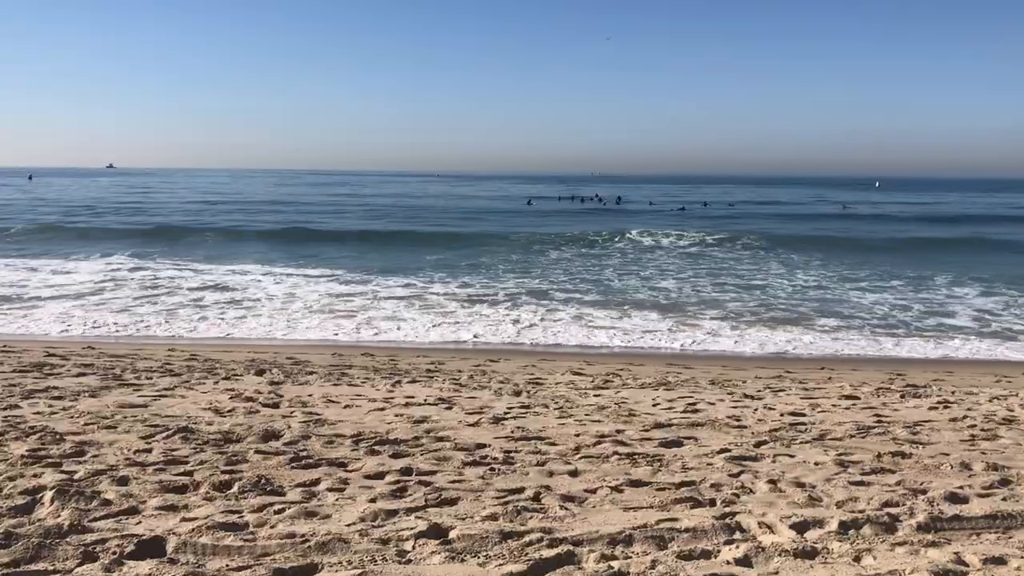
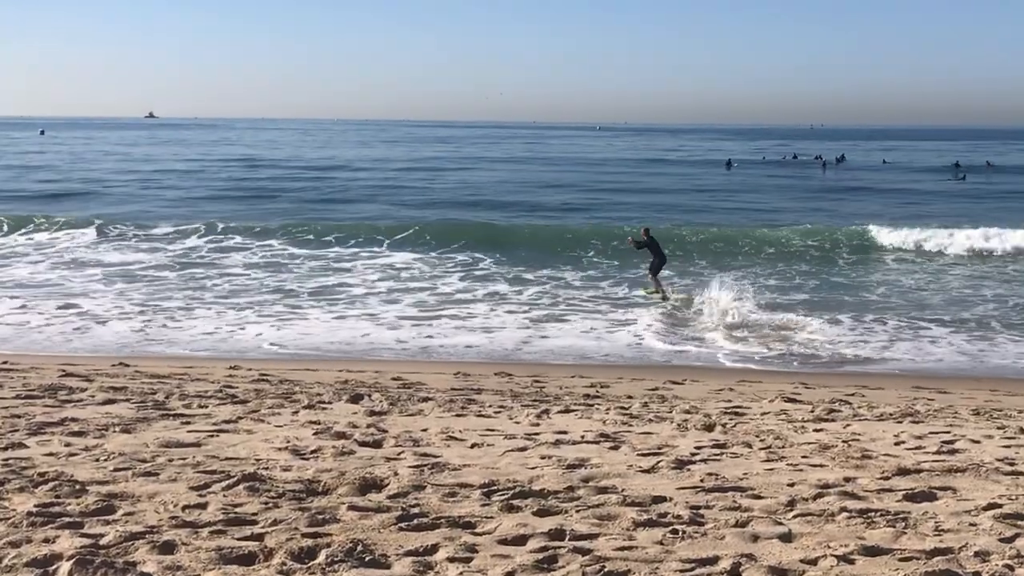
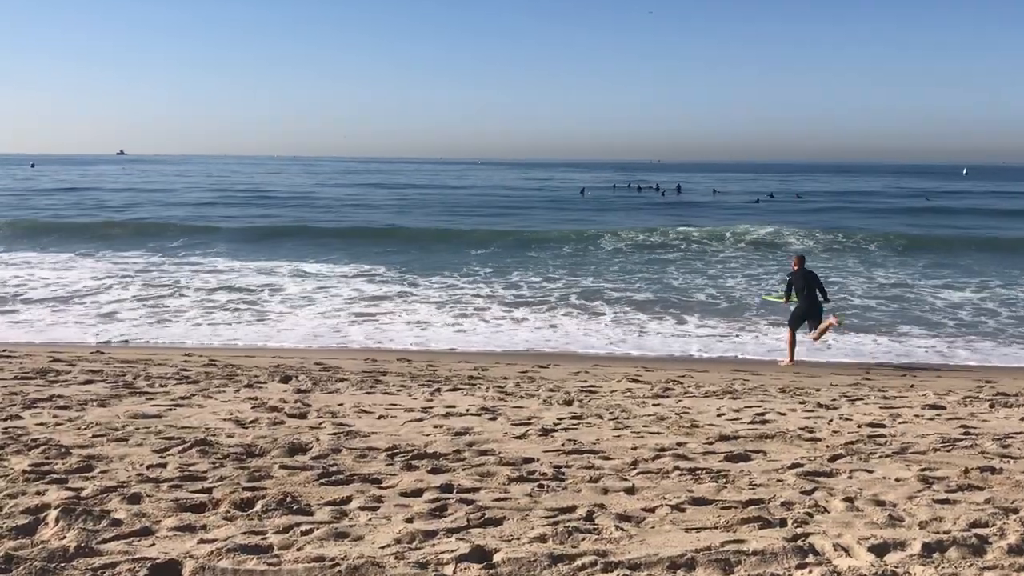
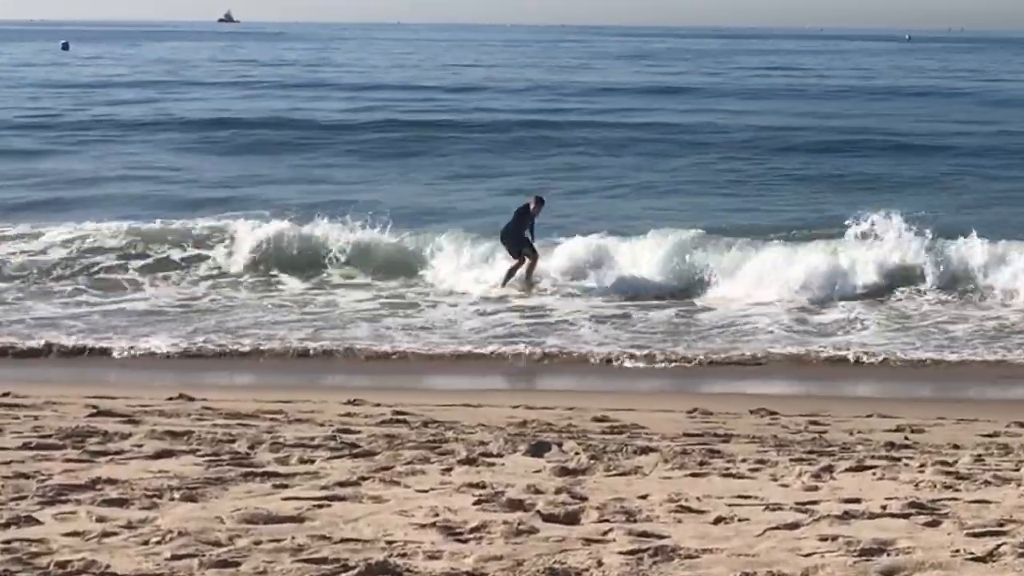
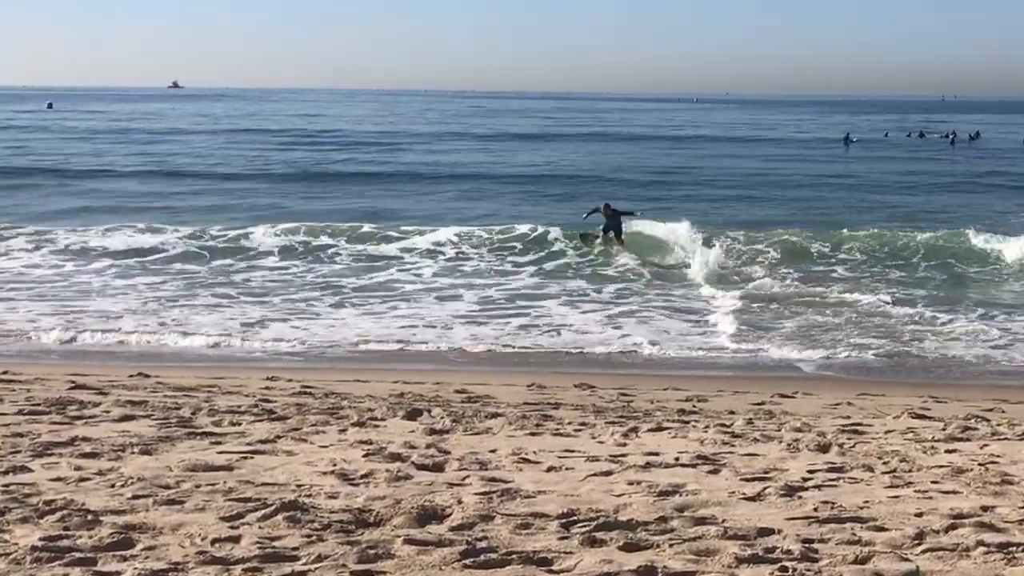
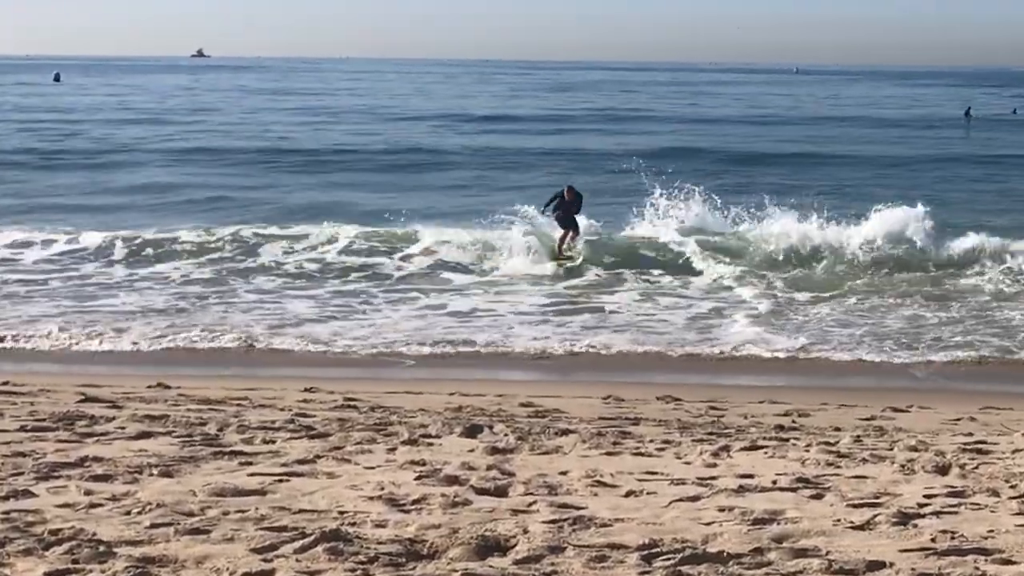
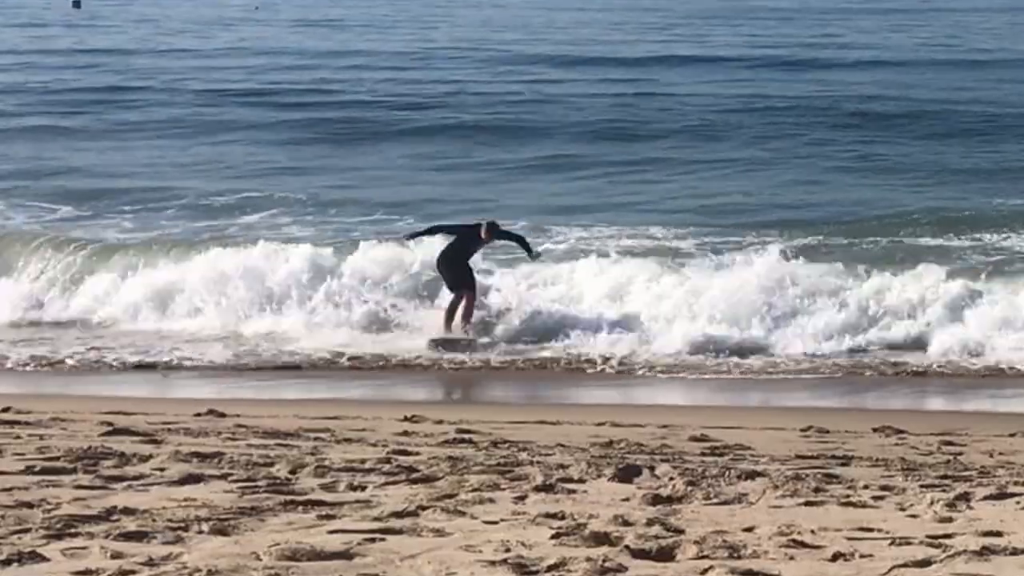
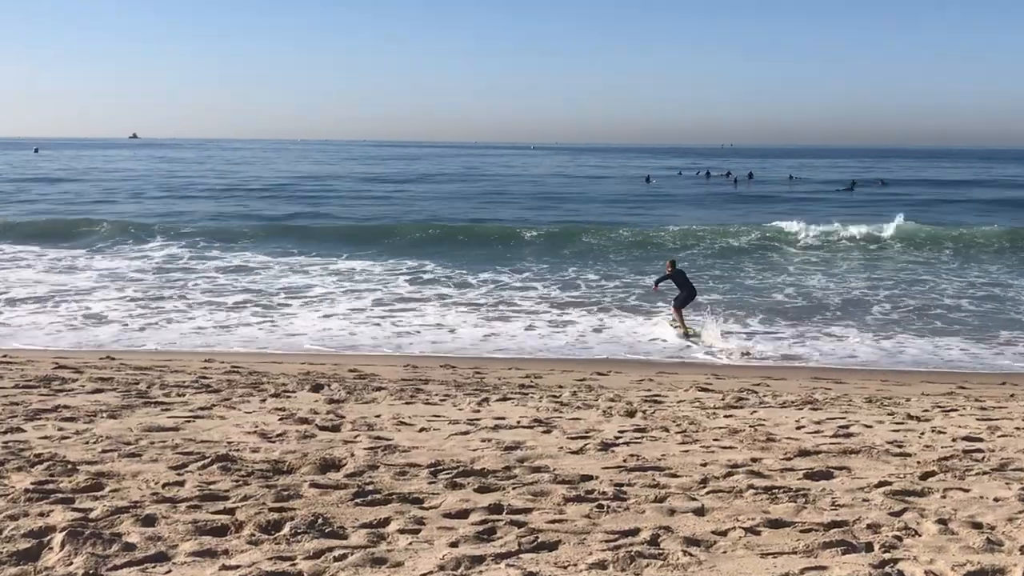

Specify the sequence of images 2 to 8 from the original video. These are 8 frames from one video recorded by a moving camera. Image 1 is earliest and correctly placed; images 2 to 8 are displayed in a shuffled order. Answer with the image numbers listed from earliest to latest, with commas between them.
3, 8, 2, 5, 6, 4, 7
